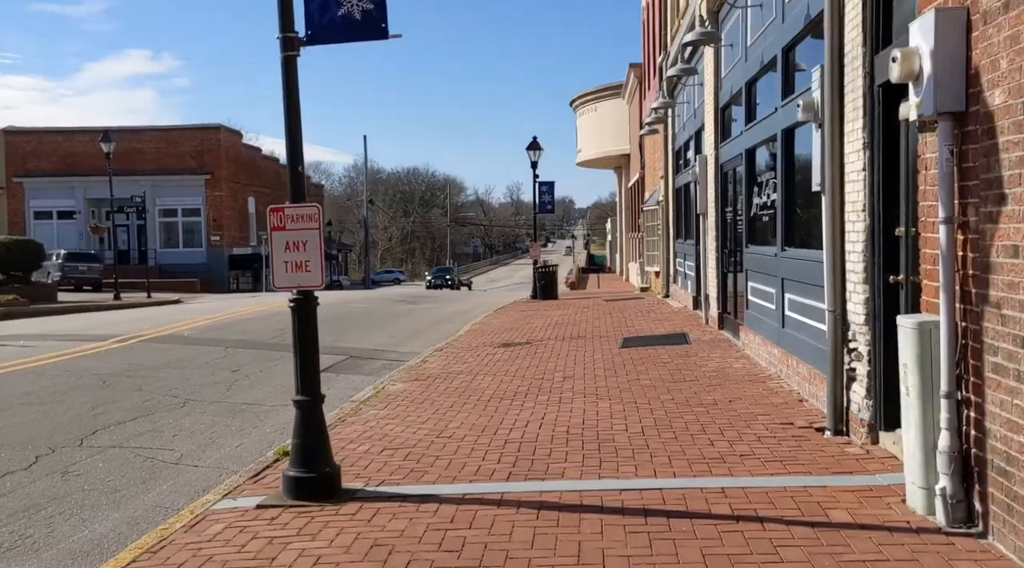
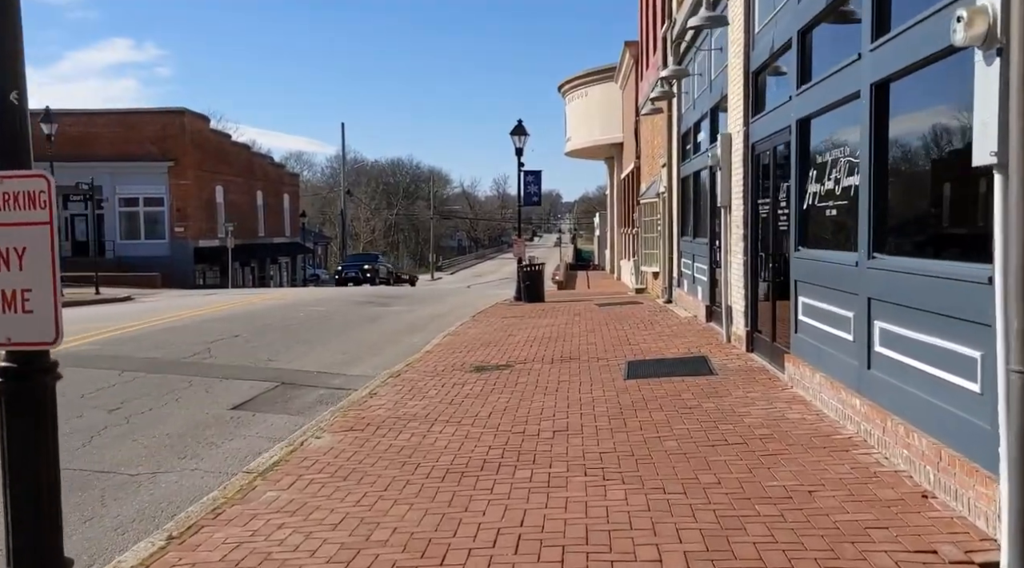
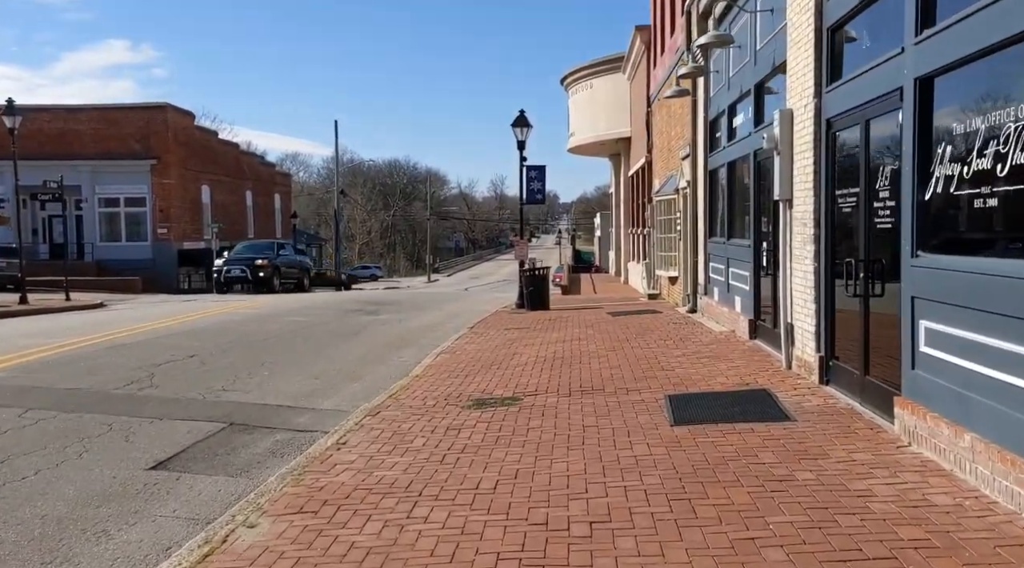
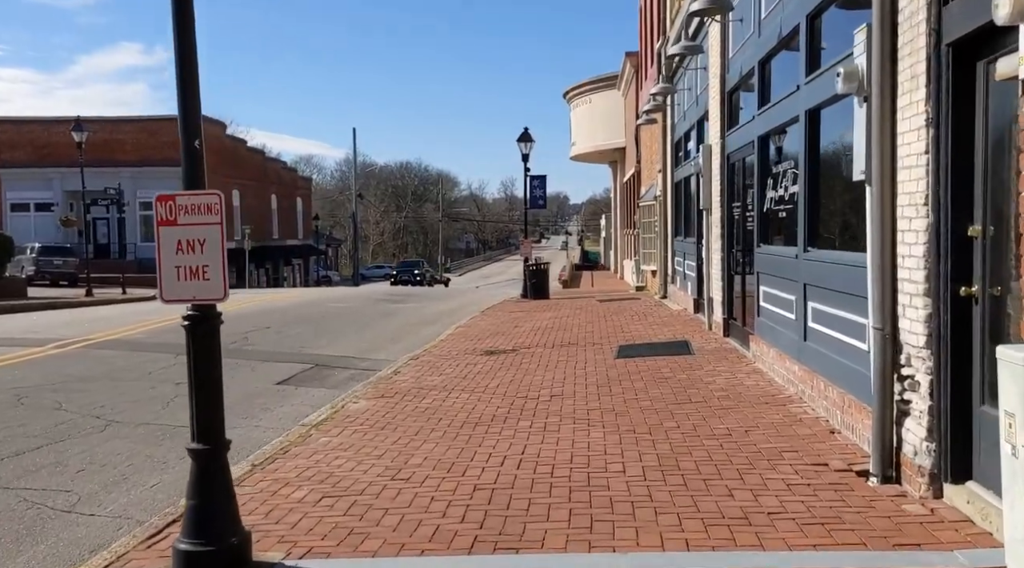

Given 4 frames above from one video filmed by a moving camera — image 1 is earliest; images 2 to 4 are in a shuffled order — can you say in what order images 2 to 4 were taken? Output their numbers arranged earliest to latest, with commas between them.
4, 2, 3
